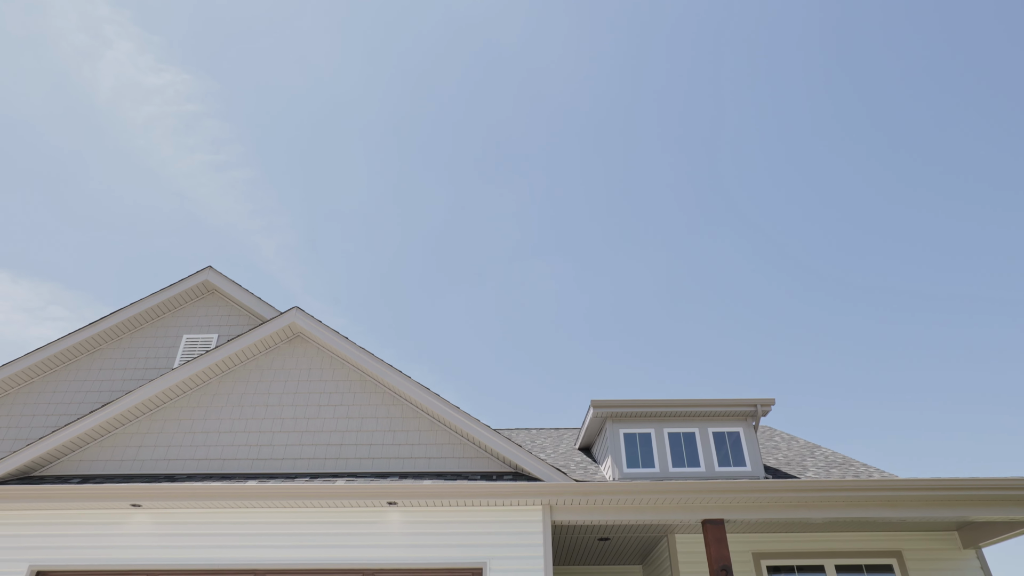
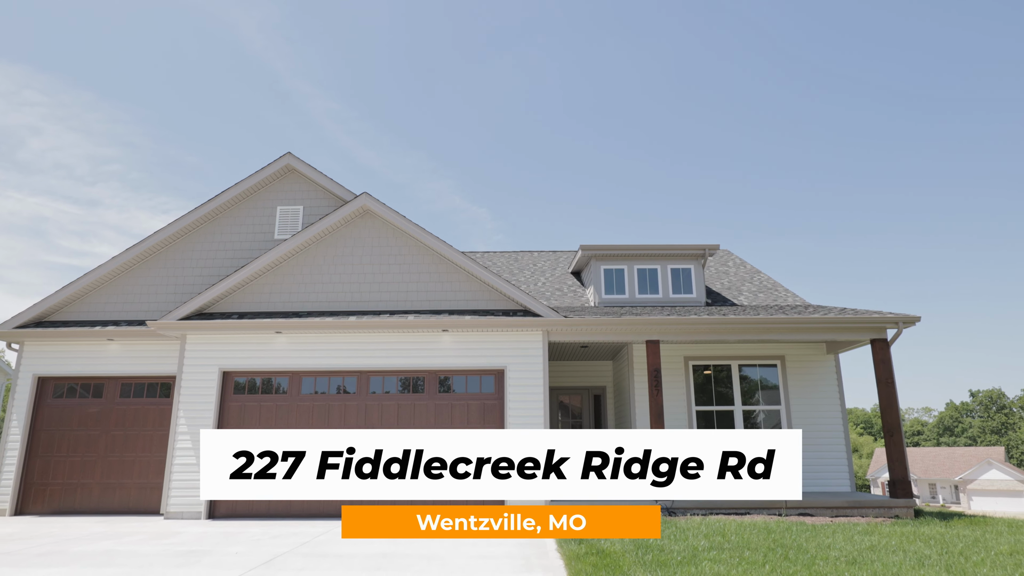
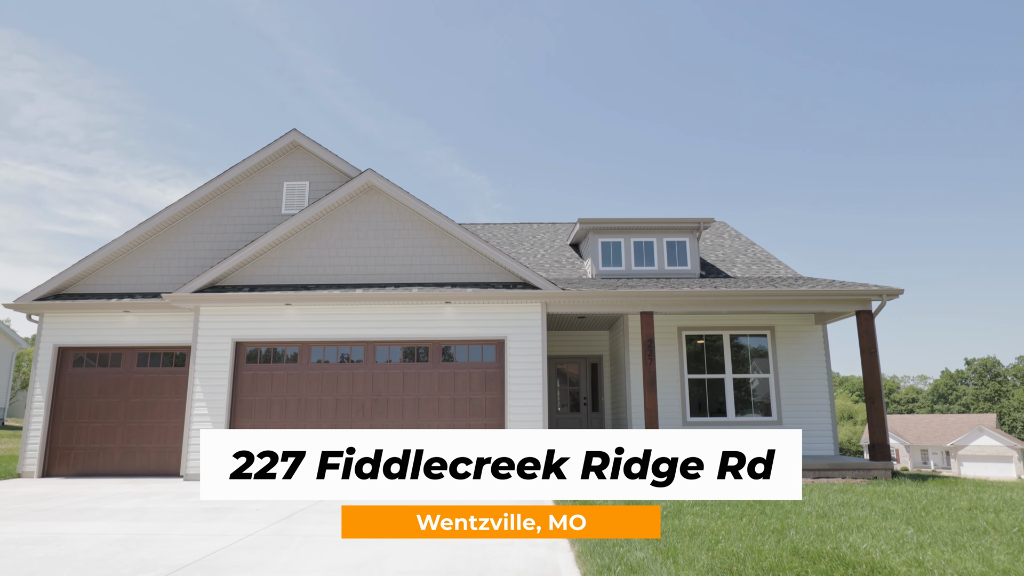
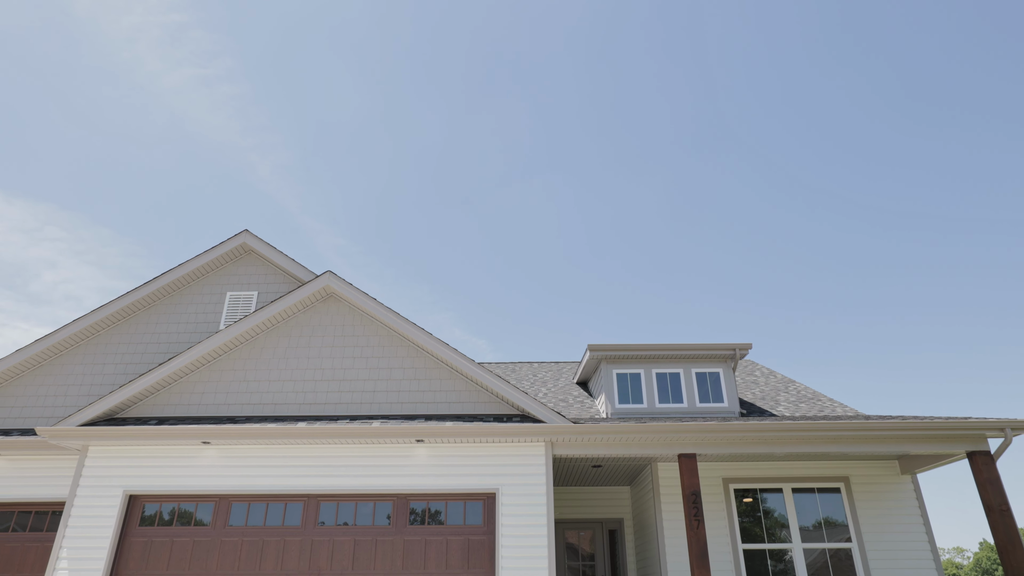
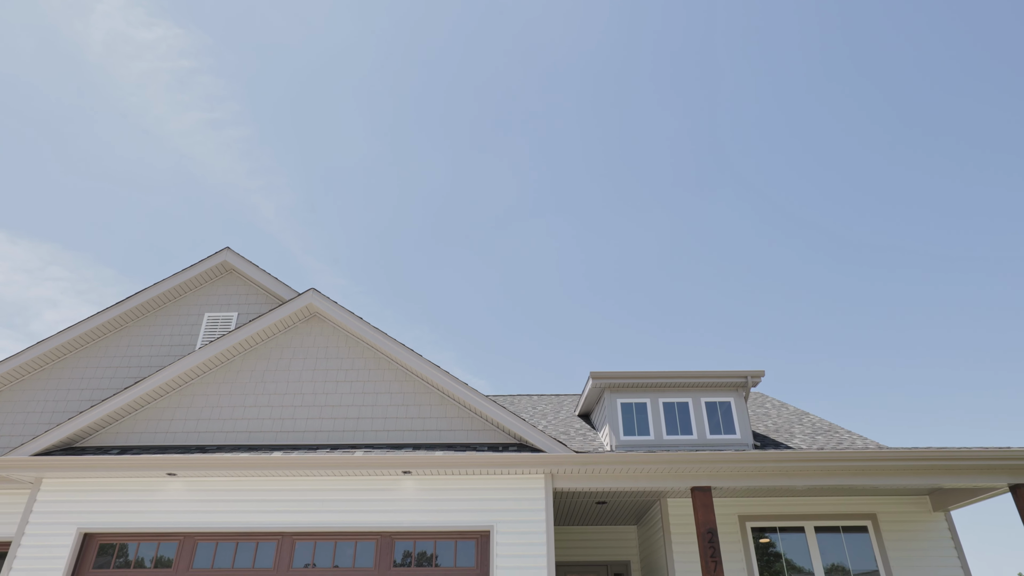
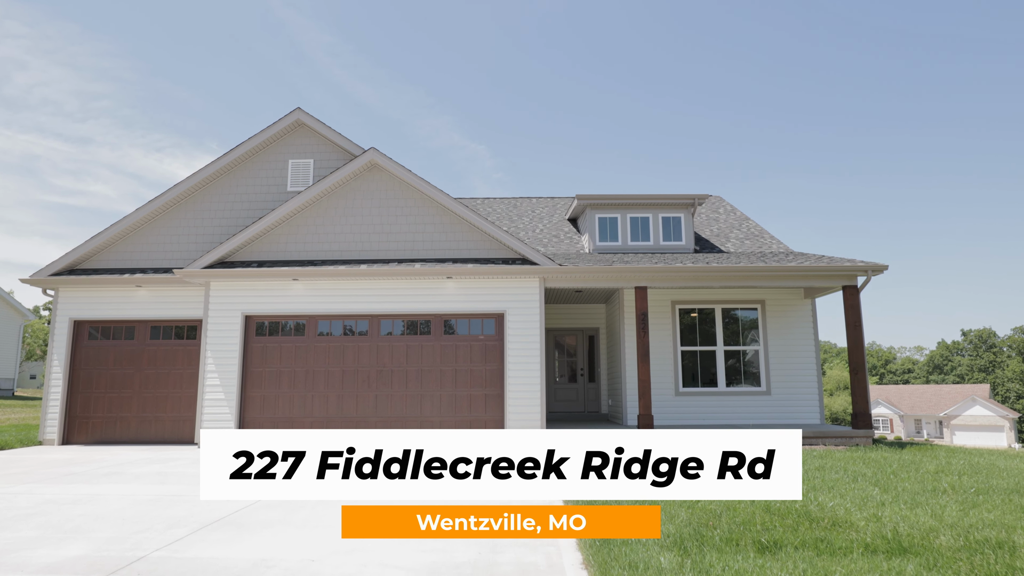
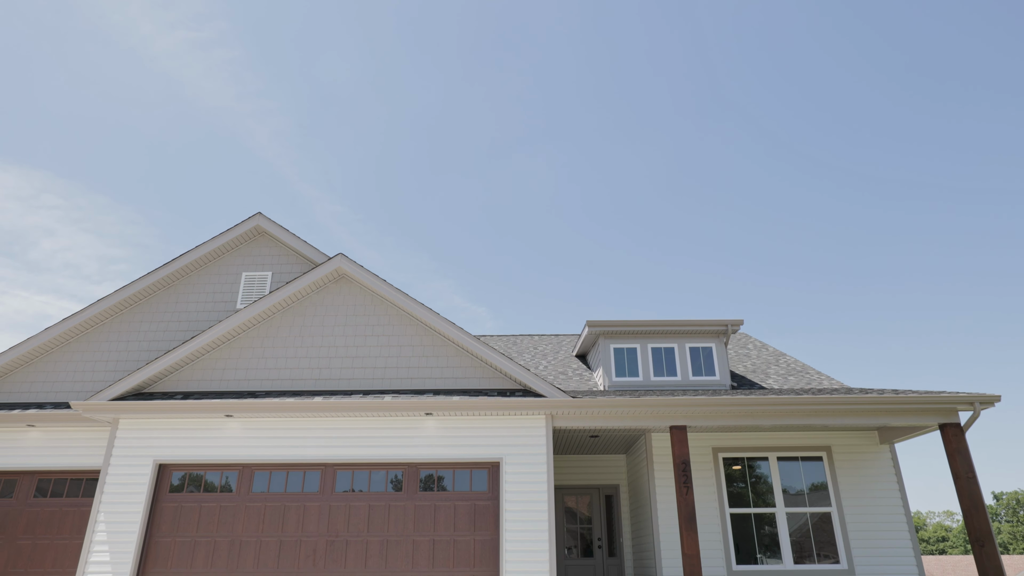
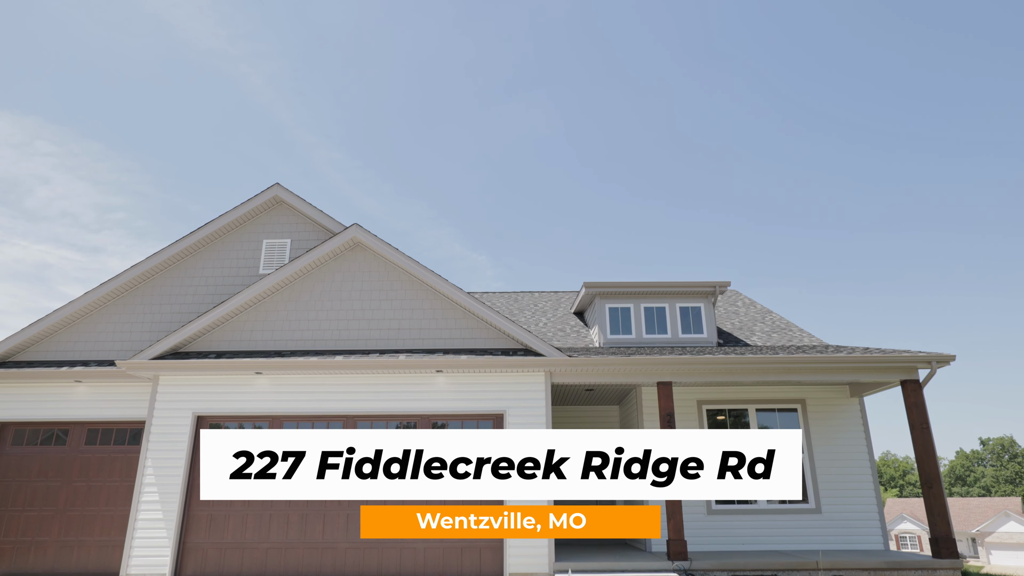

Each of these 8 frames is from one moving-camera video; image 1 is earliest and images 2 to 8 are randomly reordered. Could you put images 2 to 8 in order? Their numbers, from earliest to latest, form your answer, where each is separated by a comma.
5, 4, 7, 8, 2, 3, 6
